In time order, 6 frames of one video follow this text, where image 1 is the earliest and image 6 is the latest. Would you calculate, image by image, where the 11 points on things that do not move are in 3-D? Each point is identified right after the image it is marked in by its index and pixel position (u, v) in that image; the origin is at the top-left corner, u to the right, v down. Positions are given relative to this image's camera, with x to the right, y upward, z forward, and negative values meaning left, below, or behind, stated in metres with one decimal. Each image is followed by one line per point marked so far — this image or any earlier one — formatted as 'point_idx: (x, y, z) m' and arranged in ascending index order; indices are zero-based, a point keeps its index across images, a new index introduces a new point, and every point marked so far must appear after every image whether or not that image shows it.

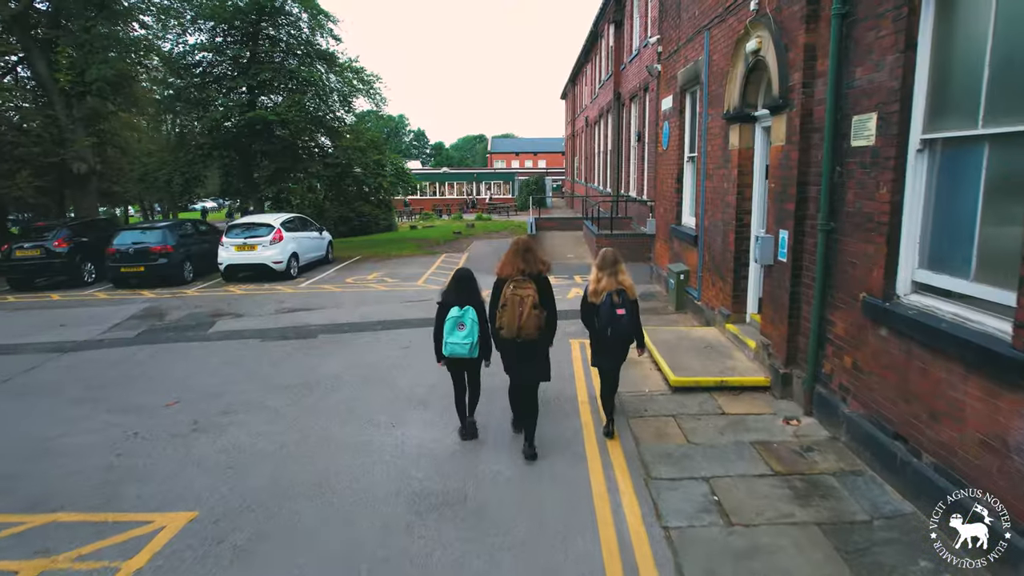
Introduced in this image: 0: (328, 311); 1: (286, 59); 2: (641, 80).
0: (-2.9, -0.4, +10.7) m
1: (-6.0, +6.1, +18.0) m
2: (+3.6, +5.6, +18.2) m
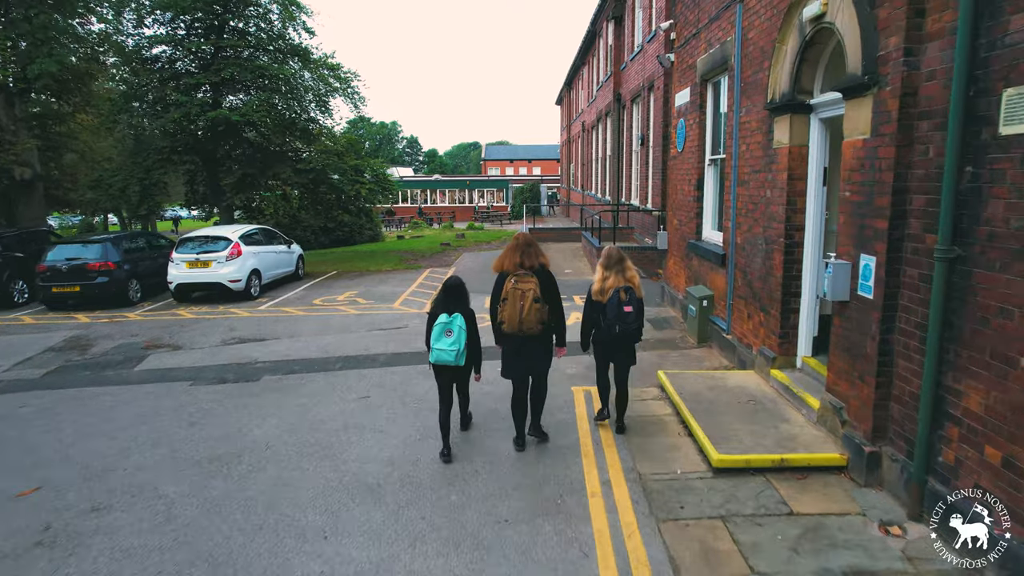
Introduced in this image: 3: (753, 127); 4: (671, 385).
0: (-3.1, -0.7, +9.0) m
1: (-6.2, +5.7, +16.3) m
2: (+3.3, +5.2, +16.6) m
3: (+2.4, +1.6, +6.7) m
4: (+1.5, -0.9, +6.1) m
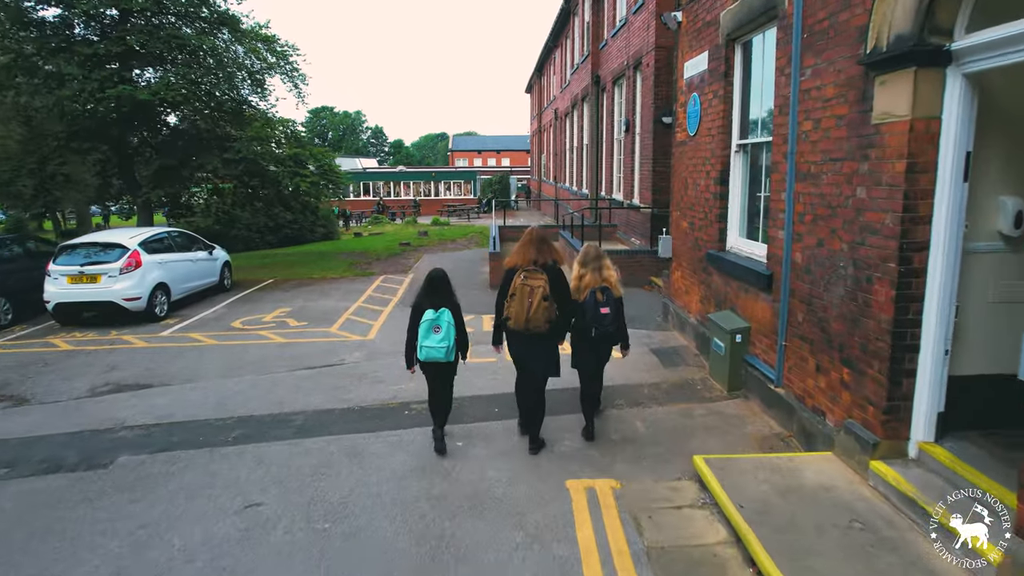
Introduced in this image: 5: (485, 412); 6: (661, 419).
0: (-3.4, -1.0, +6.7) m
1: (-6.9, +5.4, +13.8) m
2: (+2.6, +5.0, +14.5) m
3: (+2.1, +1.3, +4.6) m
4: (+1.3, -1.2, +4.0) m
5: (-0.2, -1.1, +6.0) m
6: (+1.3, -1.1, +5.7) m
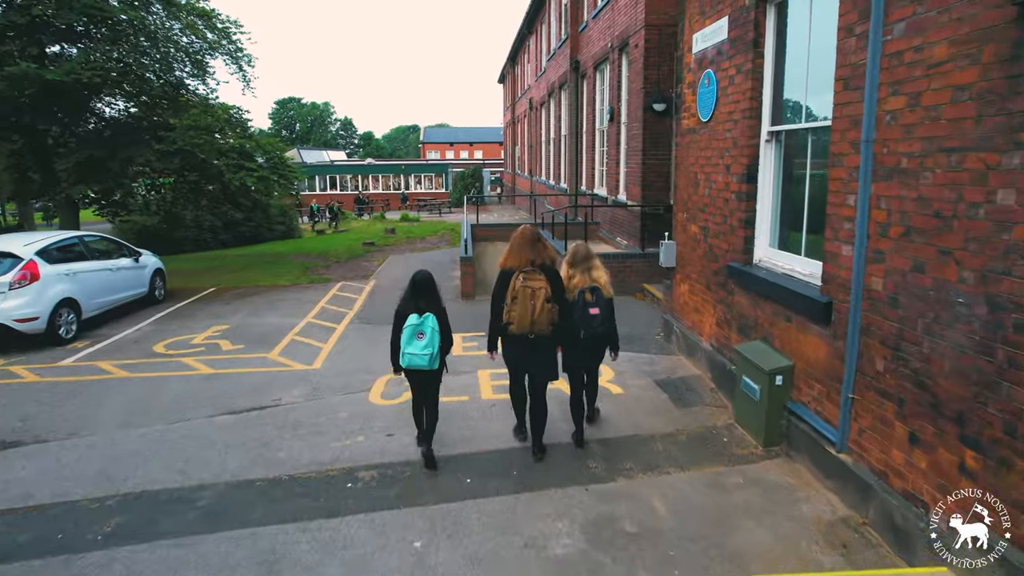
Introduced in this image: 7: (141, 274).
0: (-3.6, -1.3, +5.2) m
1: (-7.4, +5.2, +12.0) m
2: (+2.1, +4.9, +13.1) m
3: (+2.0, +1.1, +3.2) m
4: (+1.2, -1.4, +2.7) m
5: (-0.4, -1.3, +4.5) m
6: (+1.1, -1.3, +4.3) m
7: (-5.7, +0.2, +10.4) m
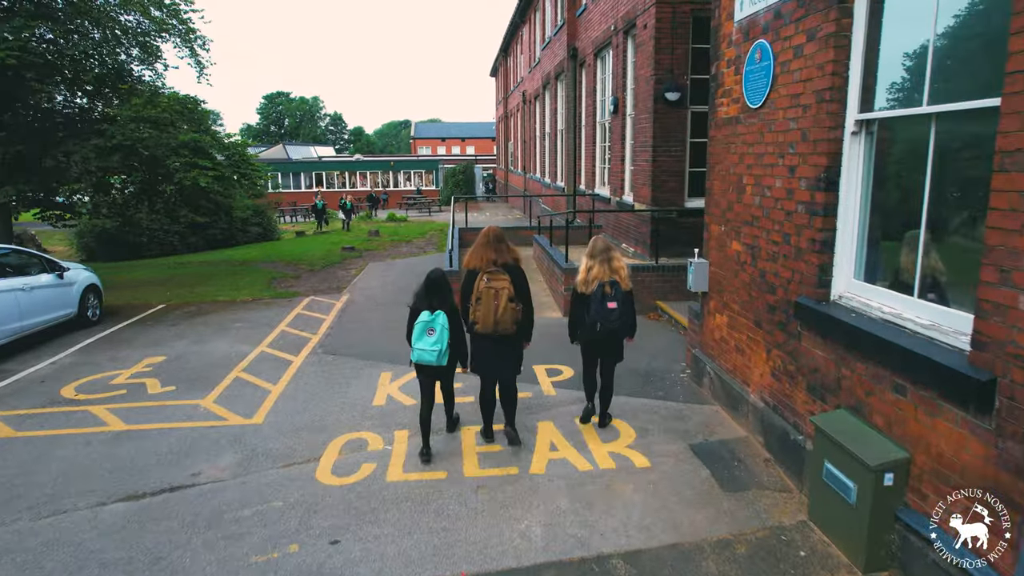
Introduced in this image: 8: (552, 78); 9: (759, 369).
0: (-3.6, -1.6, +3.6) m
1: (-7.5, +5.0, +10.4) m
2: (+1.9, +4.7, +11.6) m
3: (+2.0, +0.8, +1.7) m
4: (+1.2, -1.7, +1.2) m
5: (-0.4, -1.6, +3.0) m
6: (+1.1, -1.6, +2.8) m
7: (-5.8, 0.0, +8.8) m
8: (+1.2, +6.0, +19.1) m
9: (+1.8, -0.6, +5.0) m
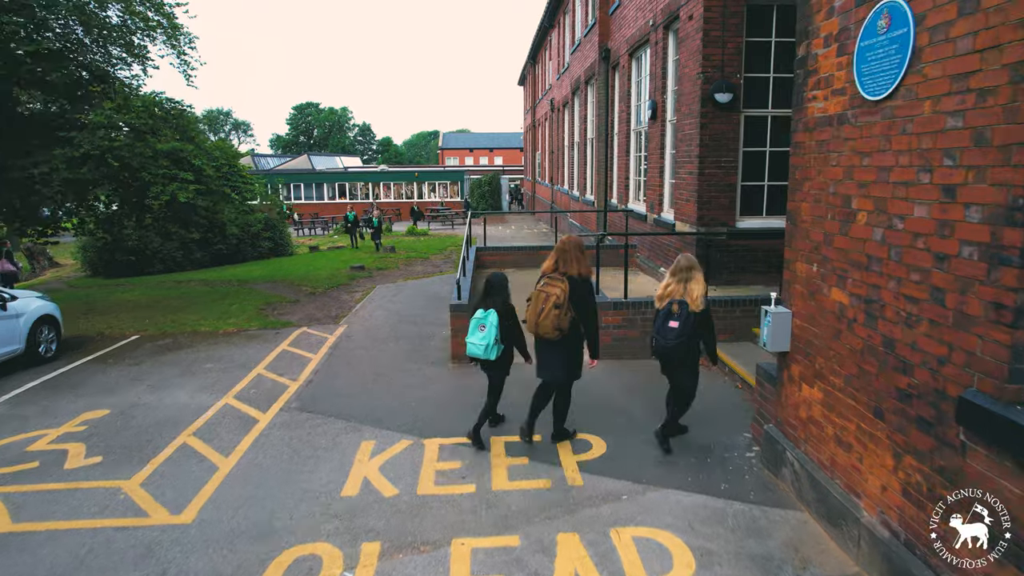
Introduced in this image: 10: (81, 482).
0: (-3.7, -1.9, +2.2) m
1: (-7.2, +4.6, +9.3) m
2: (+2.3, +4.2, +10.1) m
3: (+1.9, +0.5, +0.1) m
4: (+1.0, -2.0, -0.4) m
5: (-0.5, -1.9, +1.5) m
6: (+1.0, -1.9, +1.2) m
7: (-5.6, -0.4, +7.6) m
8: (+1.9, +5.4, +17.6) m
9: (+1.9, -1.0, +3.4) m
10: (-3.2, -1.4, +4.9) m
